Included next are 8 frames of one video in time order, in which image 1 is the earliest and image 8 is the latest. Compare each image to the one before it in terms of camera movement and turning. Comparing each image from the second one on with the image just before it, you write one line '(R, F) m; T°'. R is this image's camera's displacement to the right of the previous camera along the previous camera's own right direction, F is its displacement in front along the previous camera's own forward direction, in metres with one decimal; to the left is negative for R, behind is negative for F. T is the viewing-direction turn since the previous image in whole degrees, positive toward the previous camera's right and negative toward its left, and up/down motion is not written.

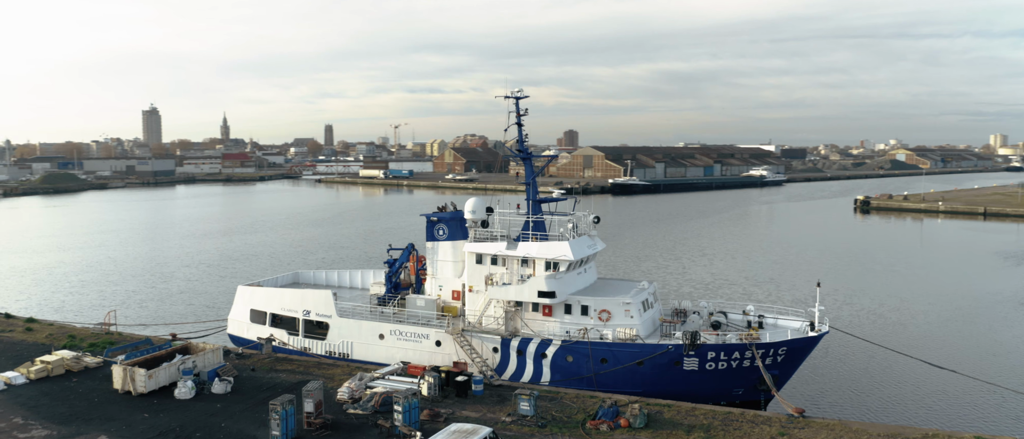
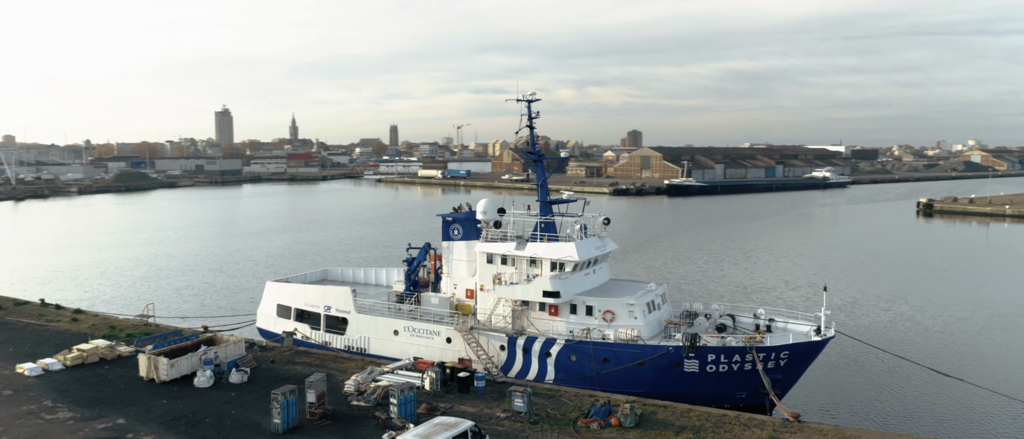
(+0.8, -0.1) m; -4°
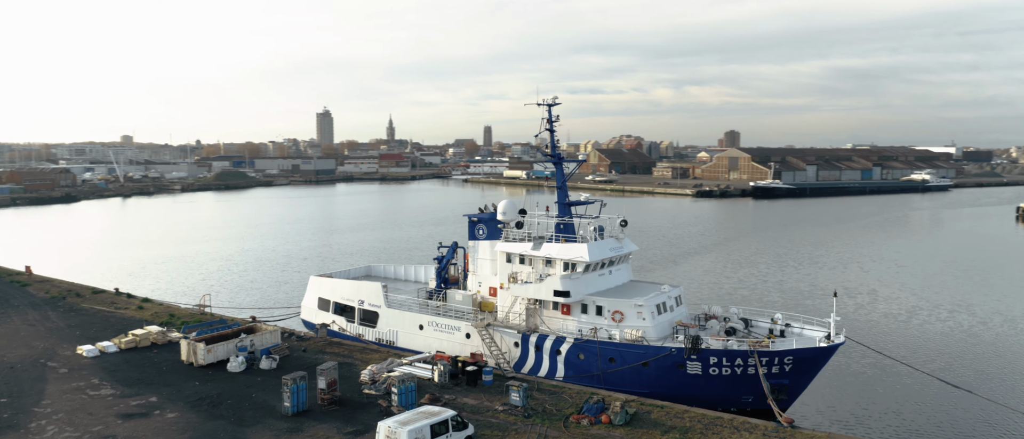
(+1.1, -0.2) m; -6°
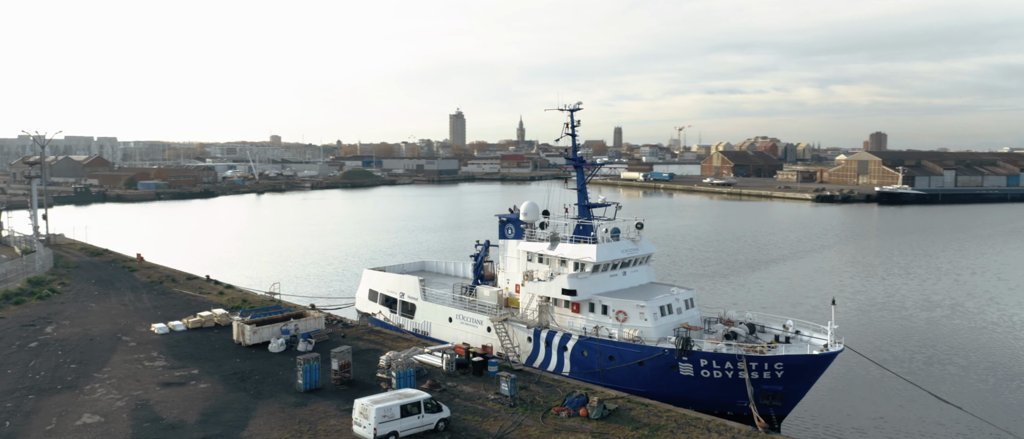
(+1.7, -0.4) m; -8°
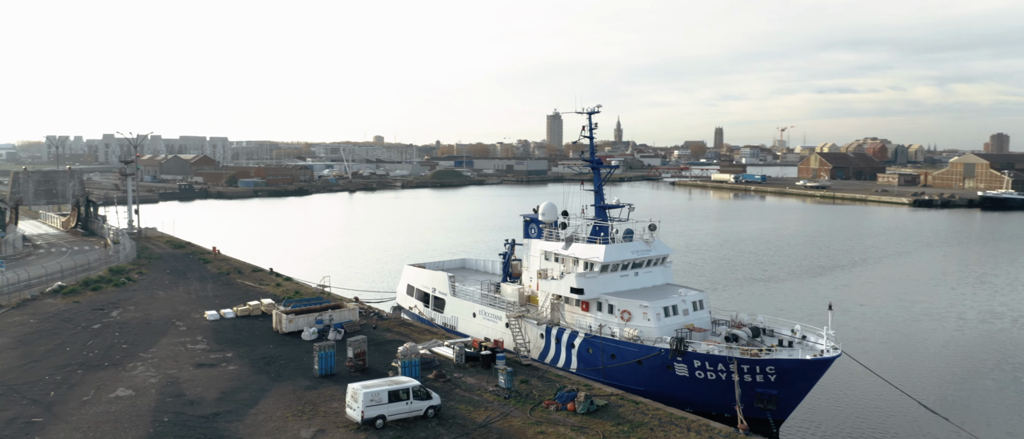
(+1.3, -0.4) m; -6°
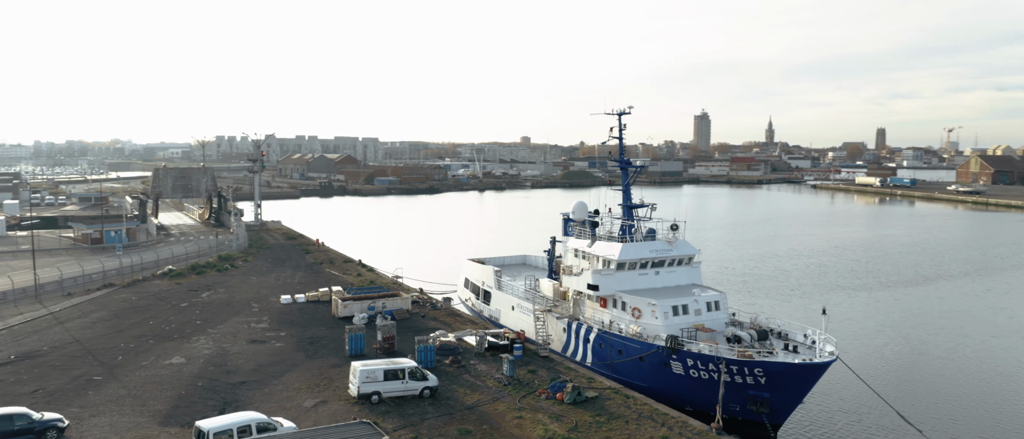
(+2.0, -0.5) m; -10°
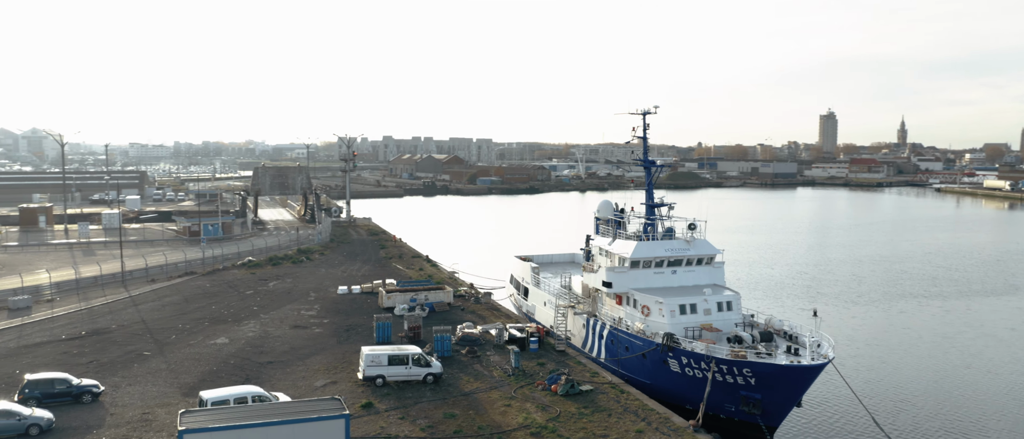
(+1.7, -0.4) m; -8°
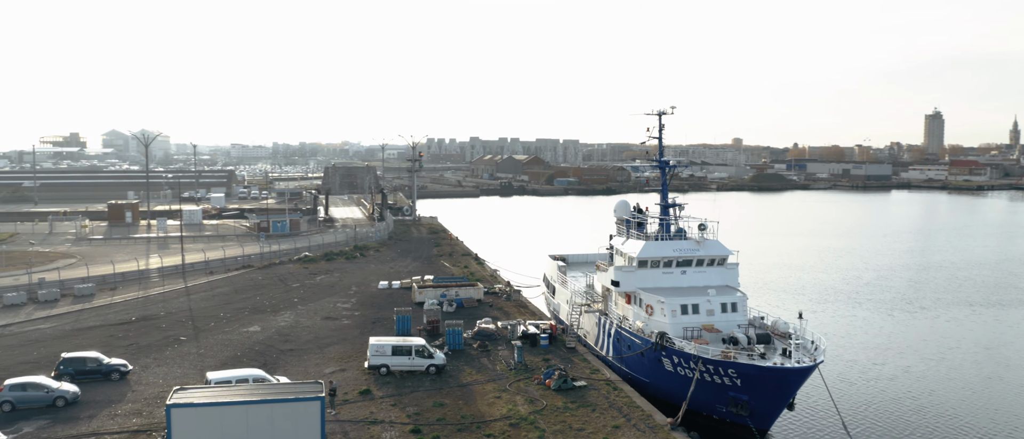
(+1.4, -0.4) m; -7°
